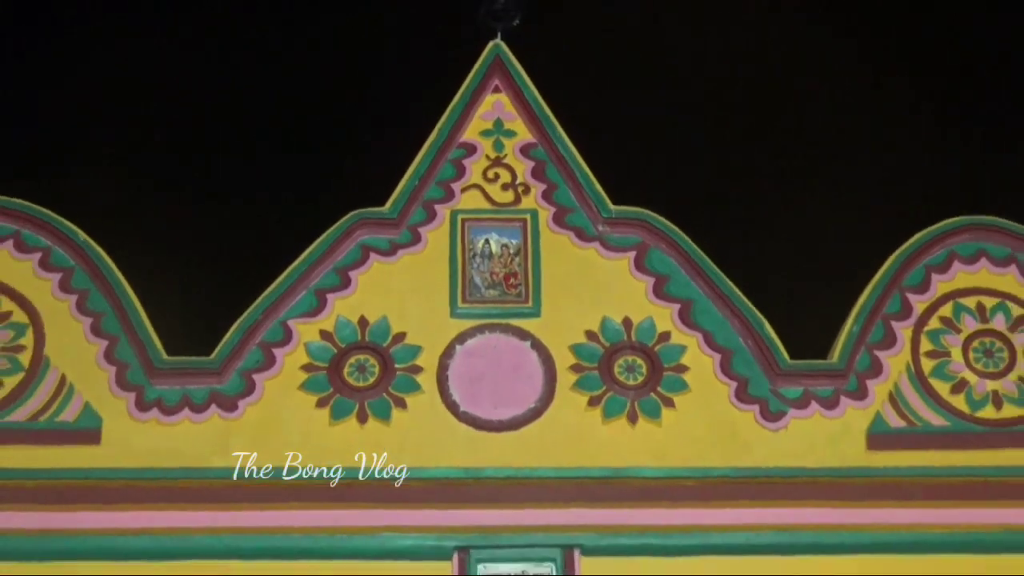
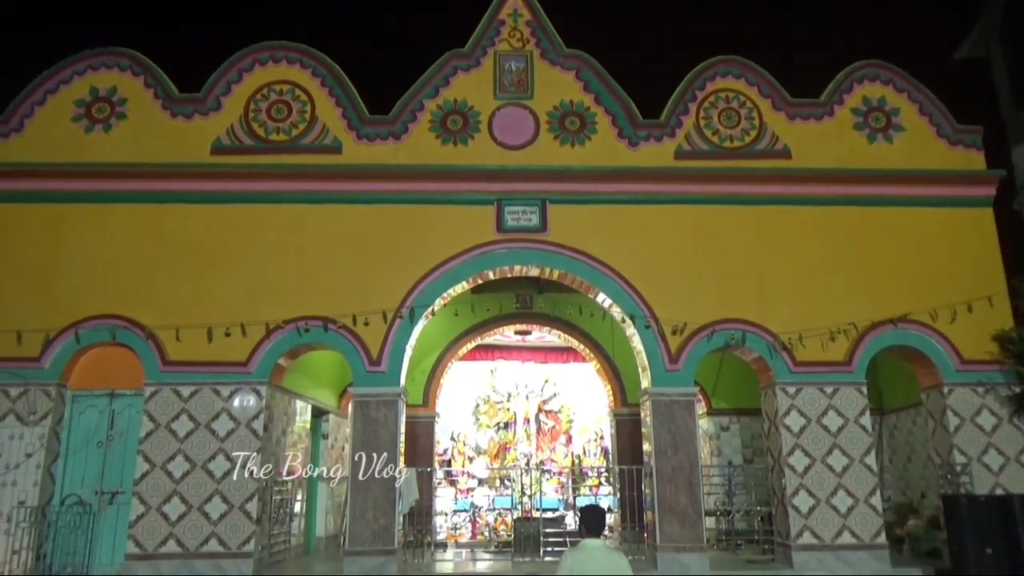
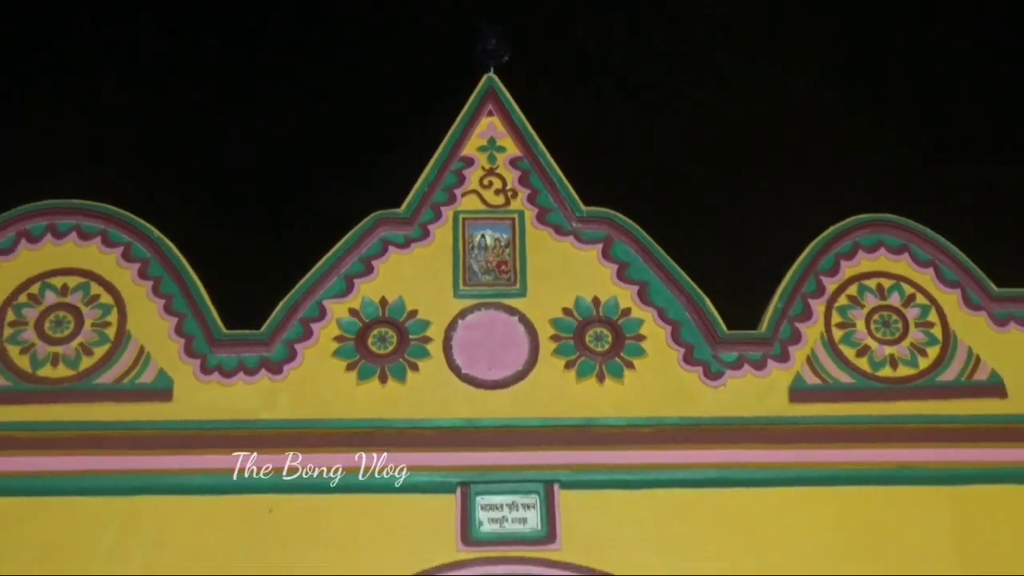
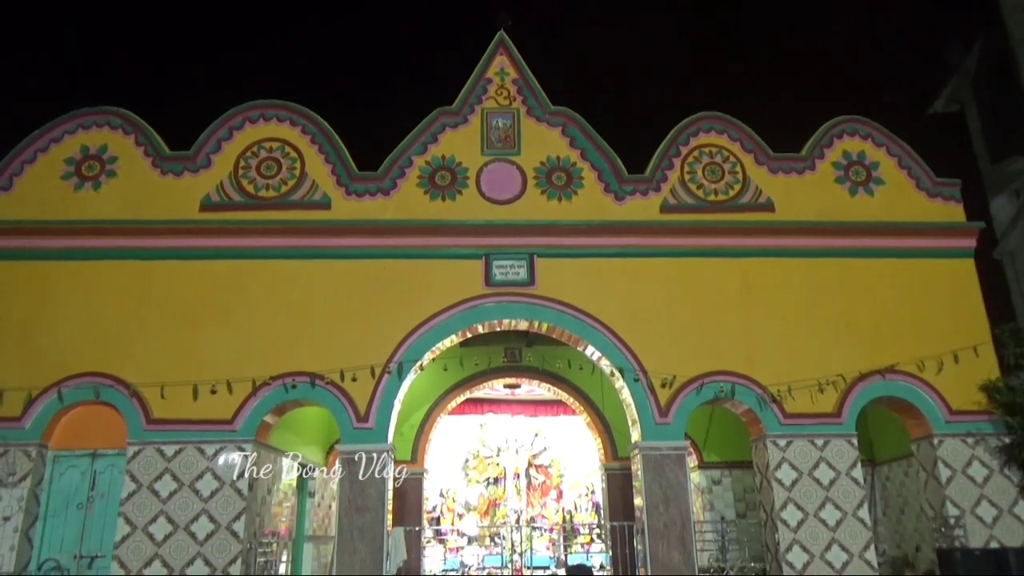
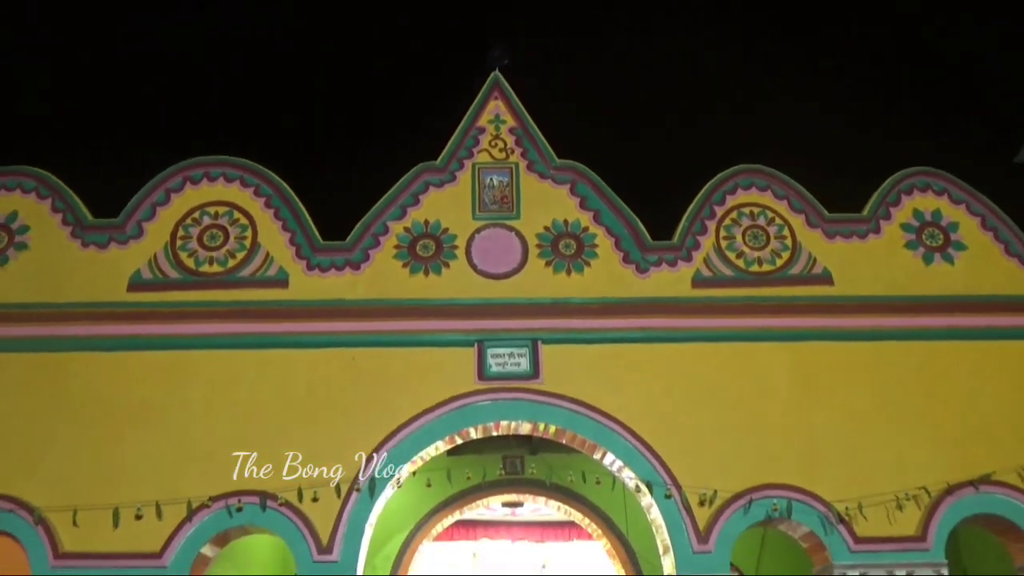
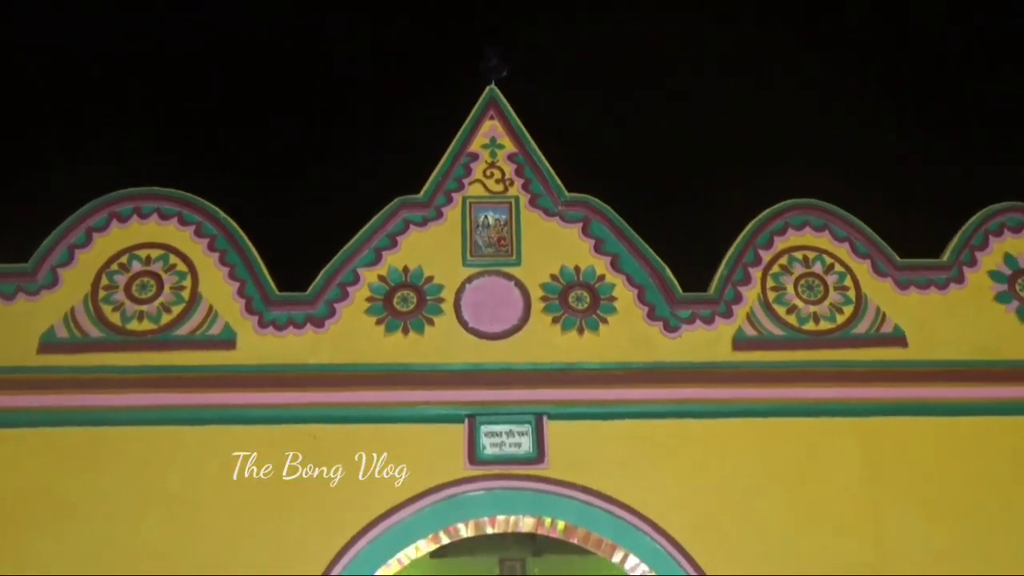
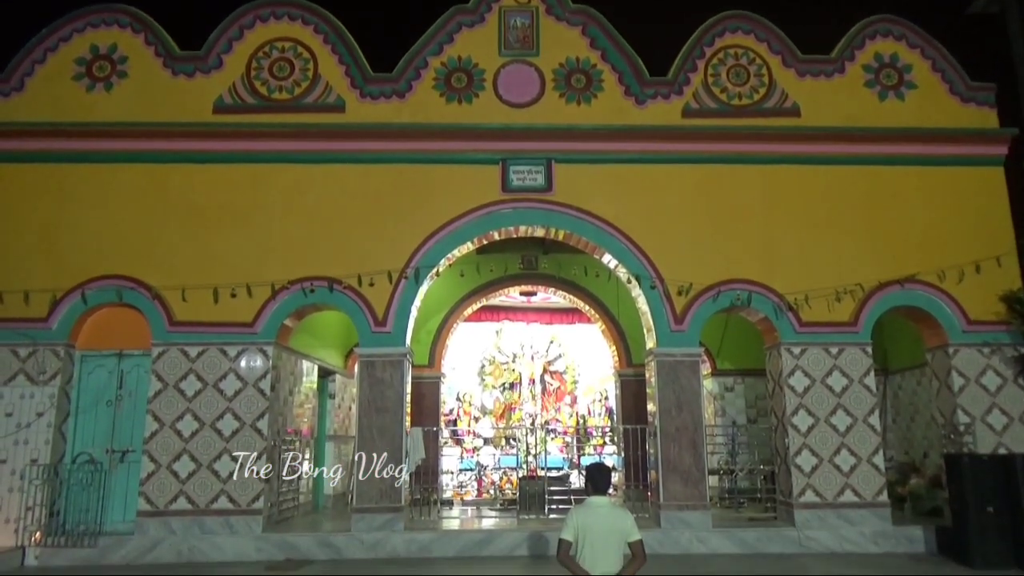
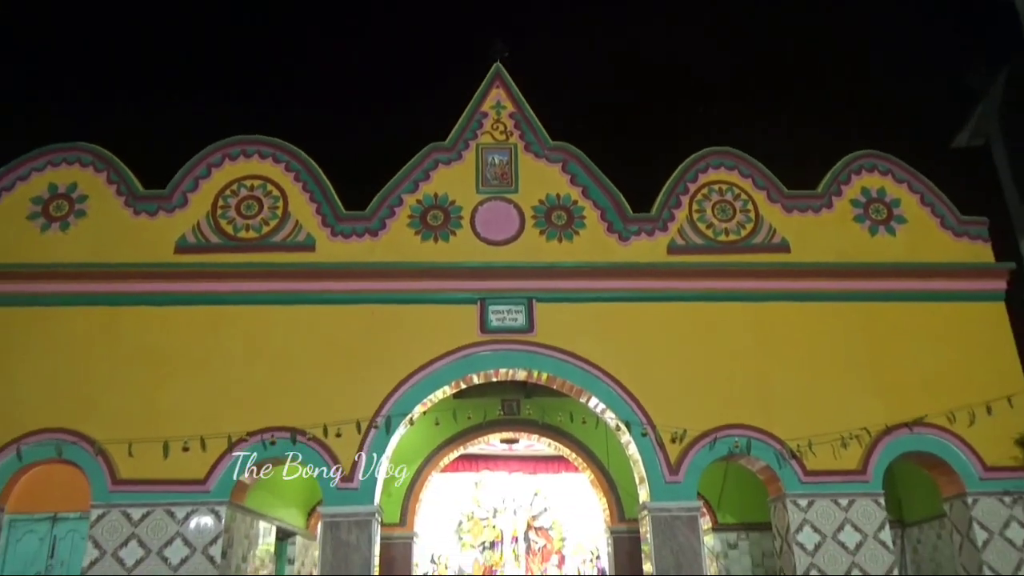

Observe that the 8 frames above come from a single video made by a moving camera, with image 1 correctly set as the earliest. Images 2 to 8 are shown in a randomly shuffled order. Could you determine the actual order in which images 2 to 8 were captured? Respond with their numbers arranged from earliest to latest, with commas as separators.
3, 6, 5, 8, 4, 2, 7
